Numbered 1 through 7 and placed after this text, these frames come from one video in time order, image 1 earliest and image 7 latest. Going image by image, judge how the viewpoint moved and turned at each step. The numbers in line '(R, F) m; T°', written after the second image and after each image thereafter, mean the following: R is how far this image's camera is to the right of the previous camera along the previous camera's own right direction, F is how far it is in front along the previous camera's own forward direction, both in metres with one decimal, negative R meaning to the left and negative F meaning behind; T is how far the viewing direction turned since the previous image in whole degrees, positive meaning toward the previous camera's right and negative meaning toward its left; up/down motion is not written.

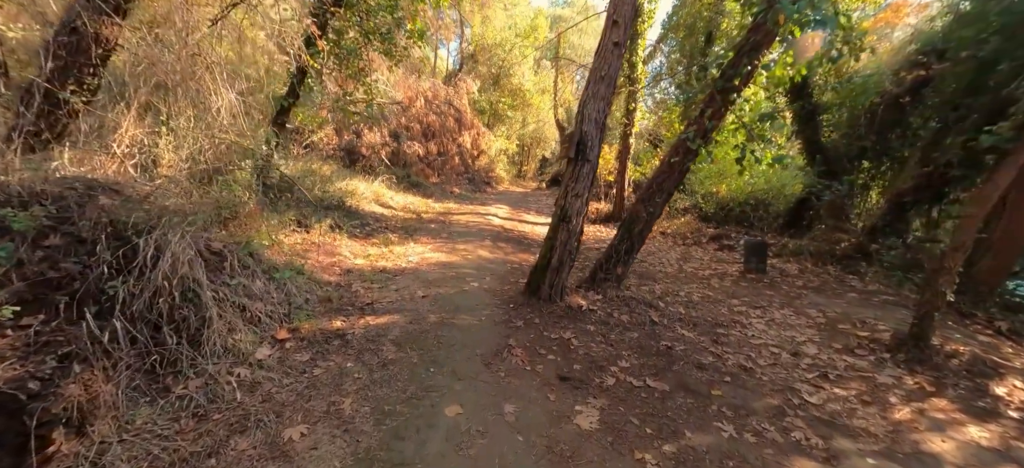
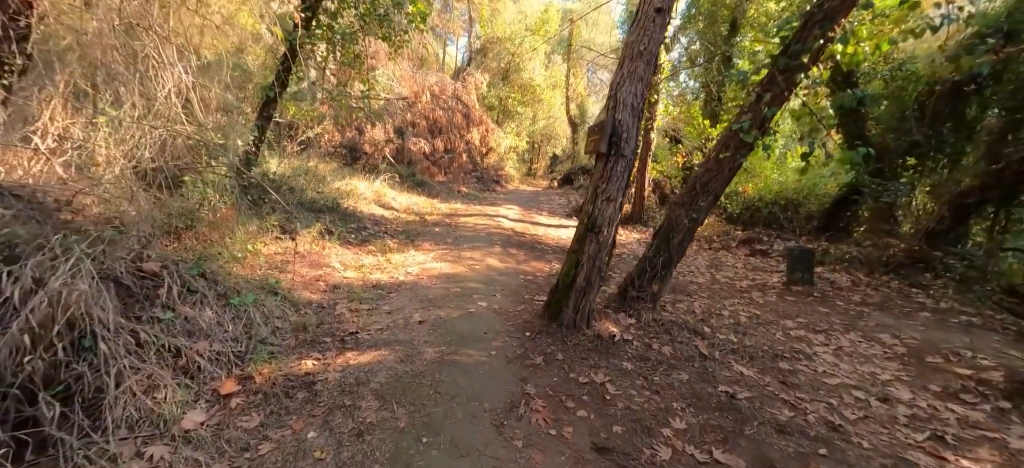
(-0.1, +1.1) m; -1°
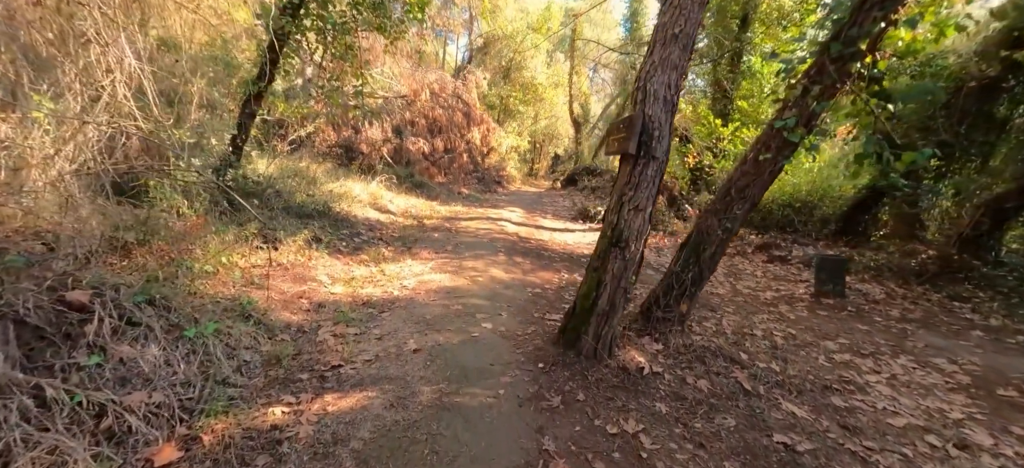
(-0.1, +0.7) m; 0°
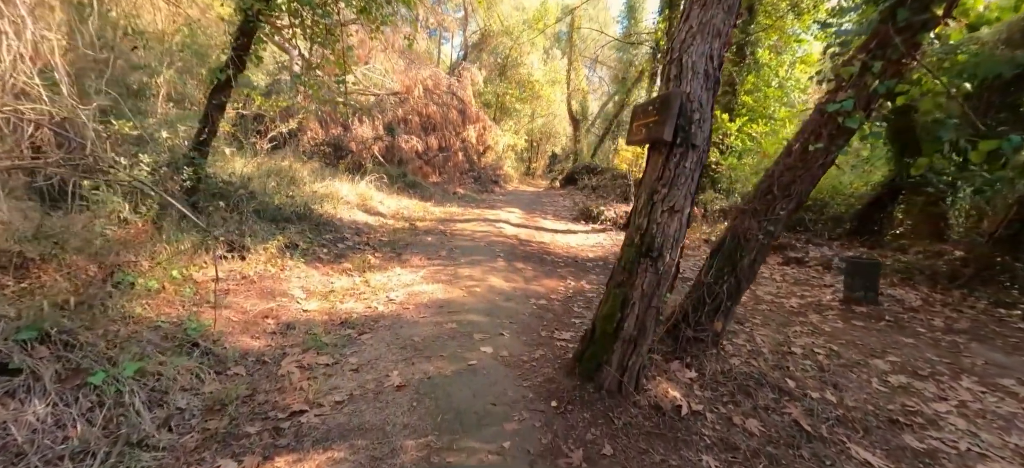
(-0.1, +0.8) m; 0°
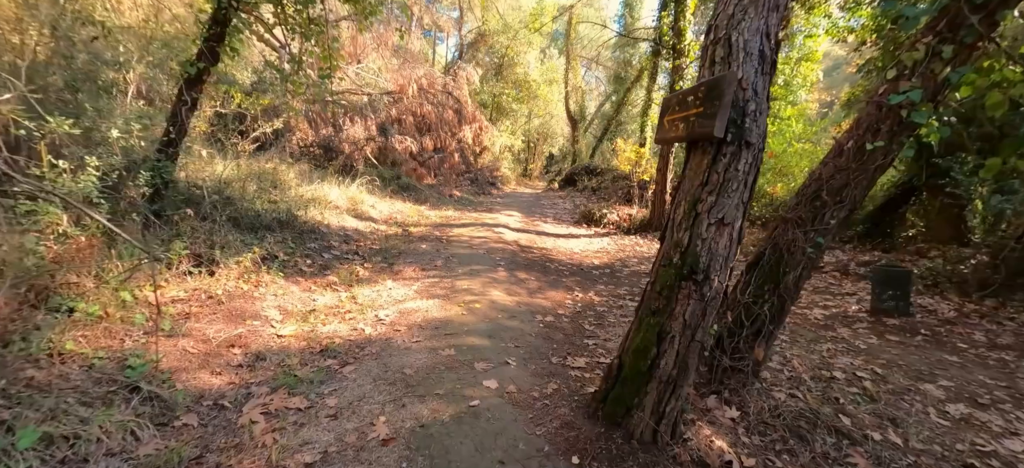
(-0.1, +0.6) m; +1°
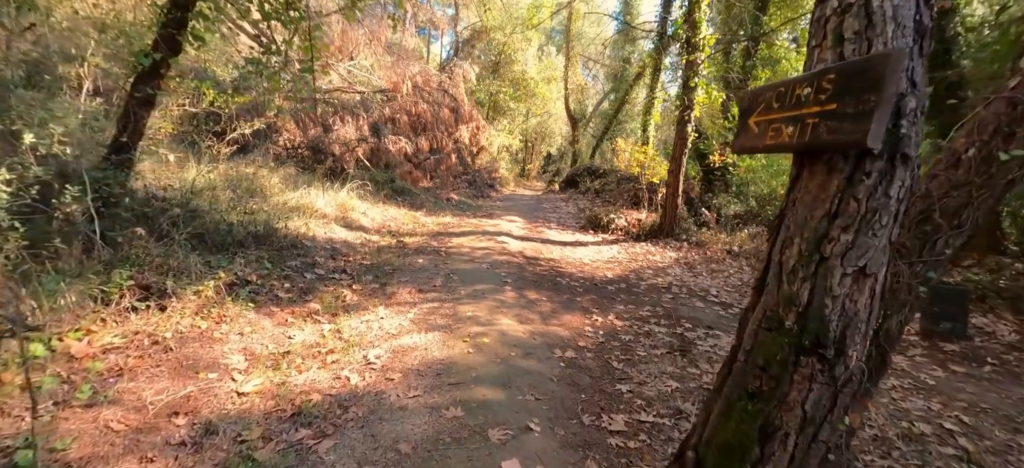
(-0.2, +0.8) m; +1°
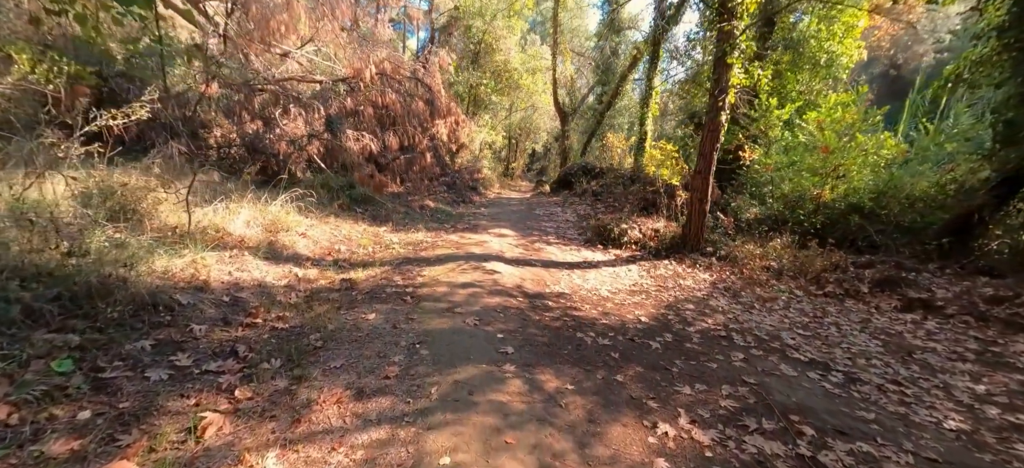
(-0.2, +2.5) m; +2°
